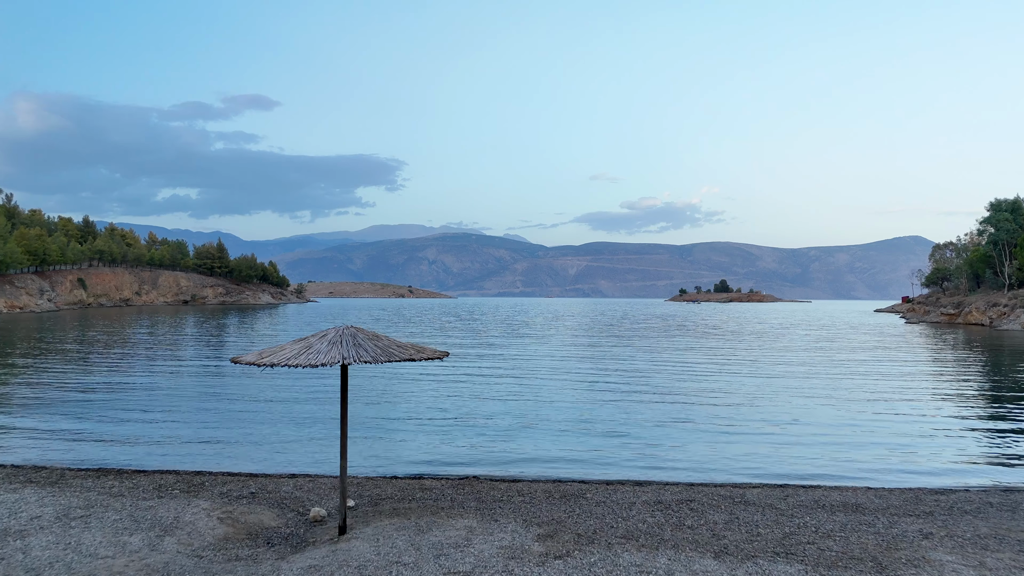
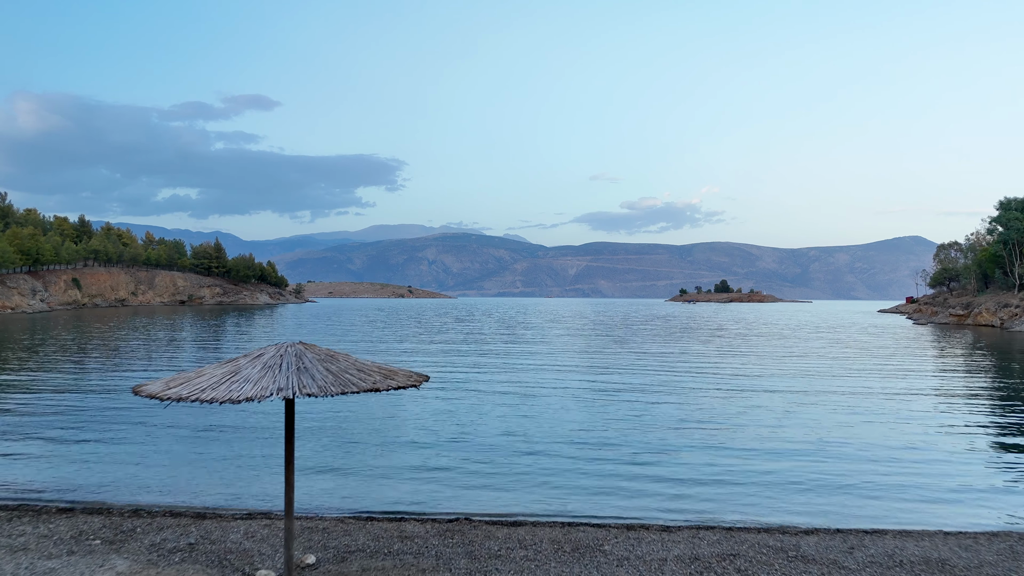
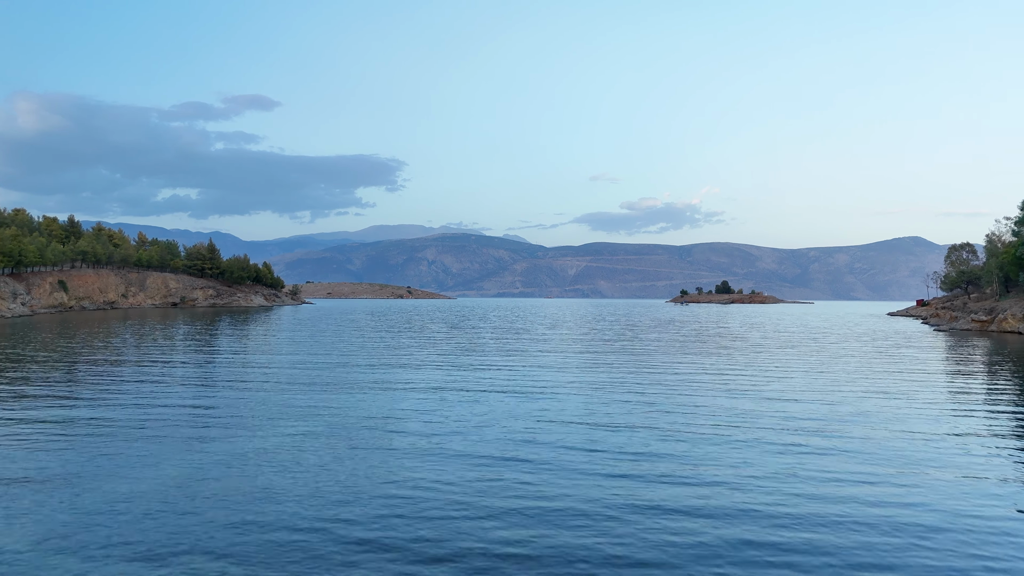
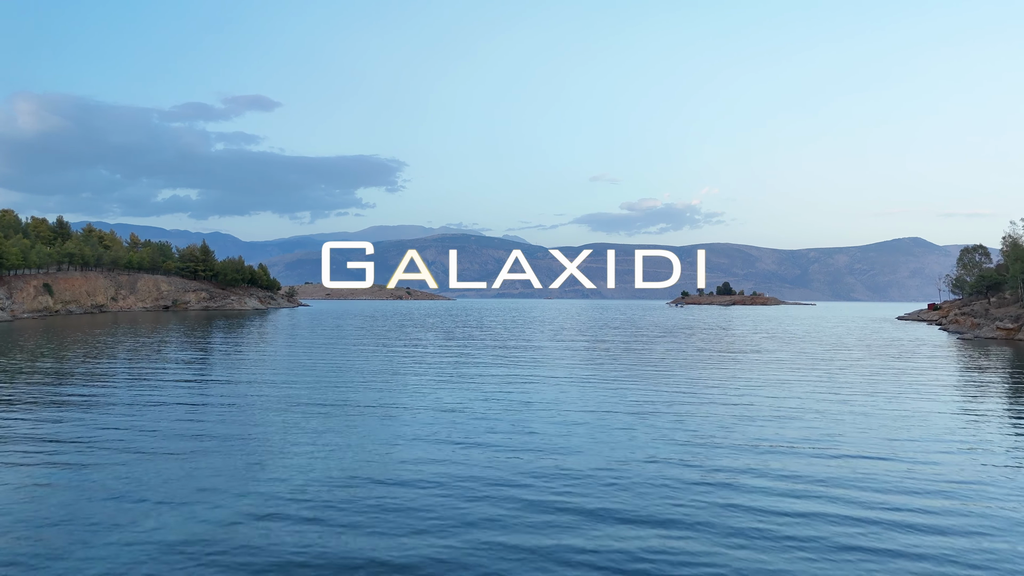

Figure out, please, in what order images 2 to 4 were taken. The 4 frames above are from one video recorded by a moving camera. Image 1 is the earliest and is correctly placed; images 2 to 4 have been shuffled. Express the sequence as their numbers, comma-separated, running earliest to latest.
2, 3, 4
